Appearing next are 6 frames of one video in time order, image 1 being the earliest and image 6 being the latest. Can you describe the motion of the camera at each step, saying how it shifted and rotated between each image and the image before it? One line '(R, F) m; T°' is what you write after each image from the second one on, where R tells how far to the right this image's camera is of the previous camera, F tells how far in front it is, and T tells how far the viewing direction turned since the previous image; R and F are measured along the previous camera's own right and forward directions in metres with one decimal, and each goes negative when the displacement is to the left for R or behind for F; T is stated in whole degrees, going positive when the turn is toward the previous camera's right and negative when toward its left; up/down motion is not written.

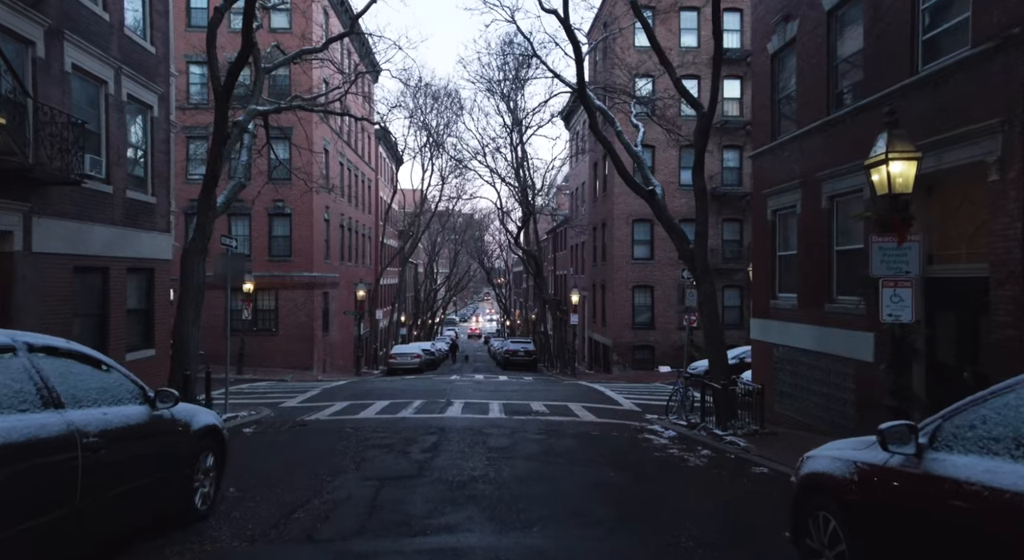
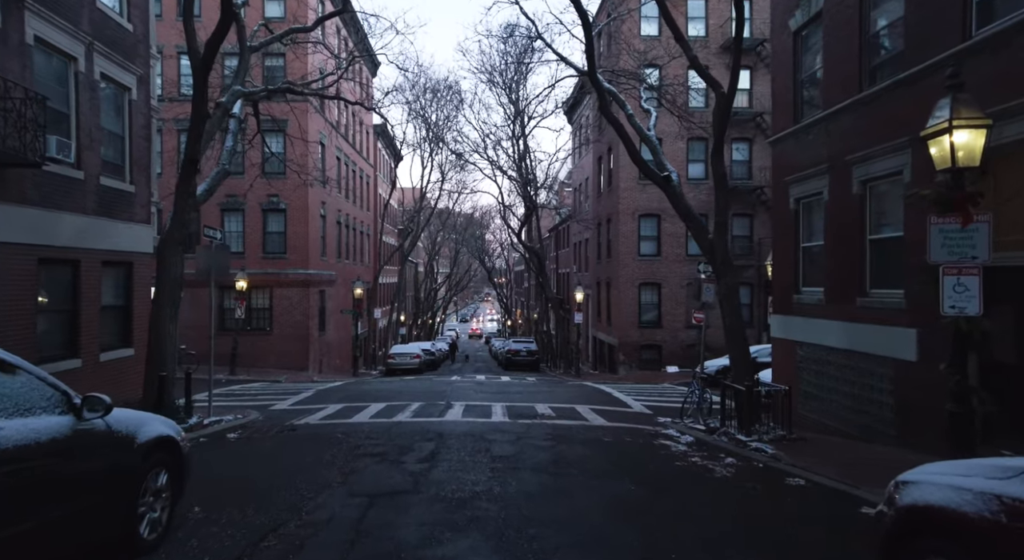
(-0.1, +0.9) m; 0°
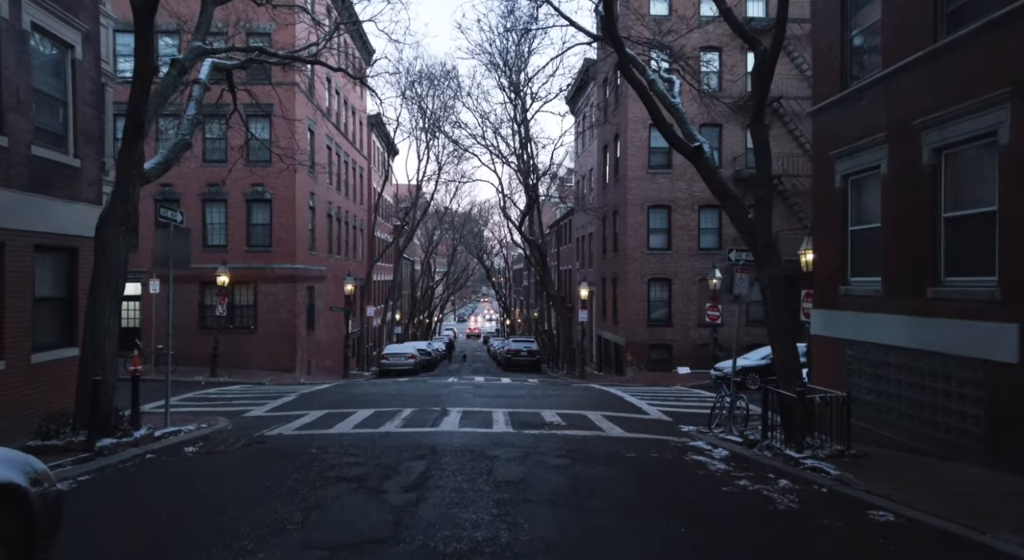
(-0.1, +1.7) m; 0°
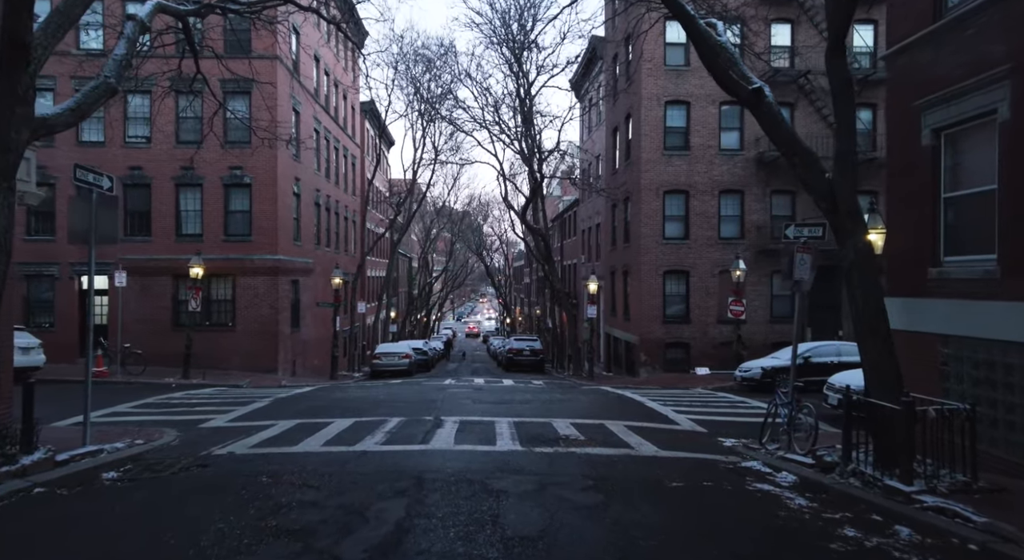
(-0.1, +2.3) m; 0°
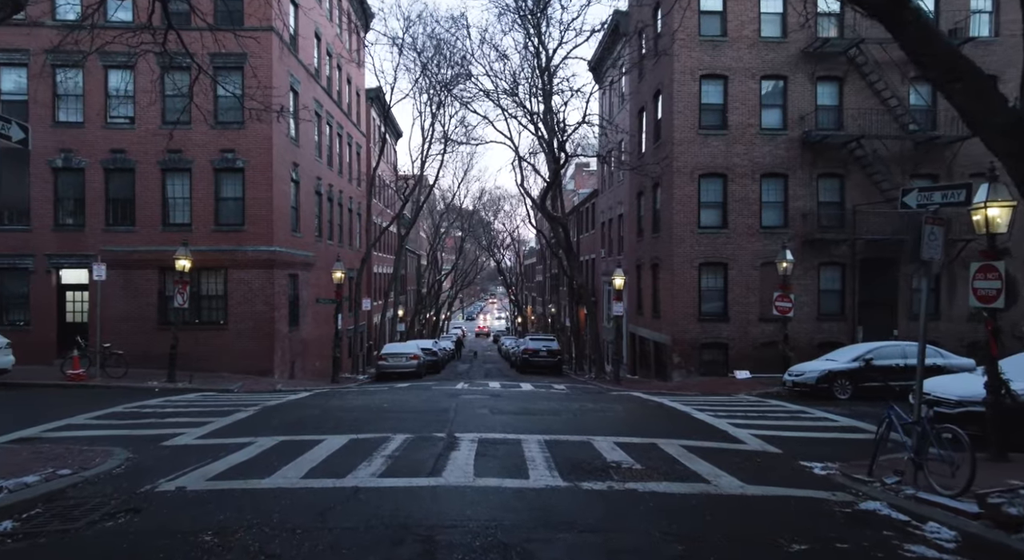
(-0.3, +2.3) m; -1°
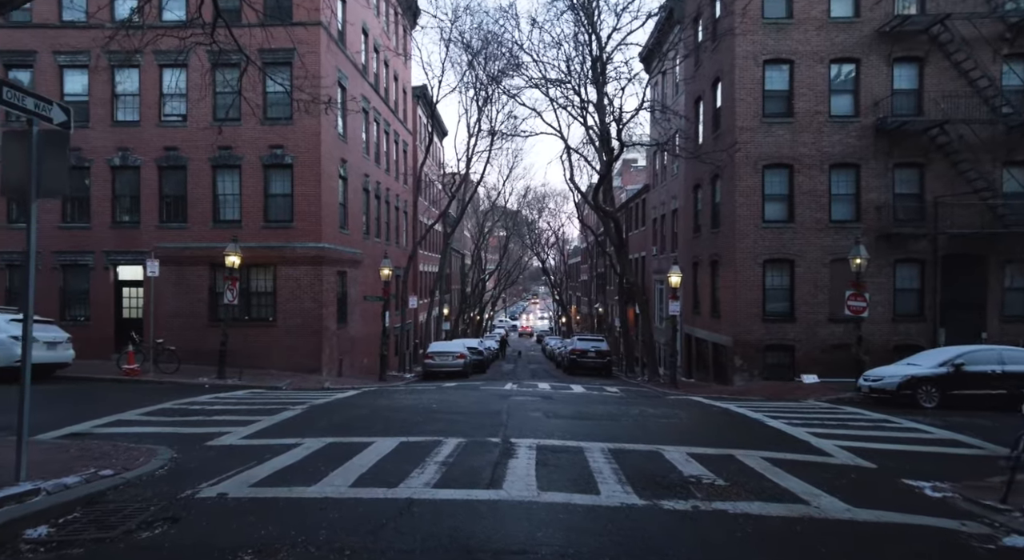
(-0.3, +0.8) m; -4°
